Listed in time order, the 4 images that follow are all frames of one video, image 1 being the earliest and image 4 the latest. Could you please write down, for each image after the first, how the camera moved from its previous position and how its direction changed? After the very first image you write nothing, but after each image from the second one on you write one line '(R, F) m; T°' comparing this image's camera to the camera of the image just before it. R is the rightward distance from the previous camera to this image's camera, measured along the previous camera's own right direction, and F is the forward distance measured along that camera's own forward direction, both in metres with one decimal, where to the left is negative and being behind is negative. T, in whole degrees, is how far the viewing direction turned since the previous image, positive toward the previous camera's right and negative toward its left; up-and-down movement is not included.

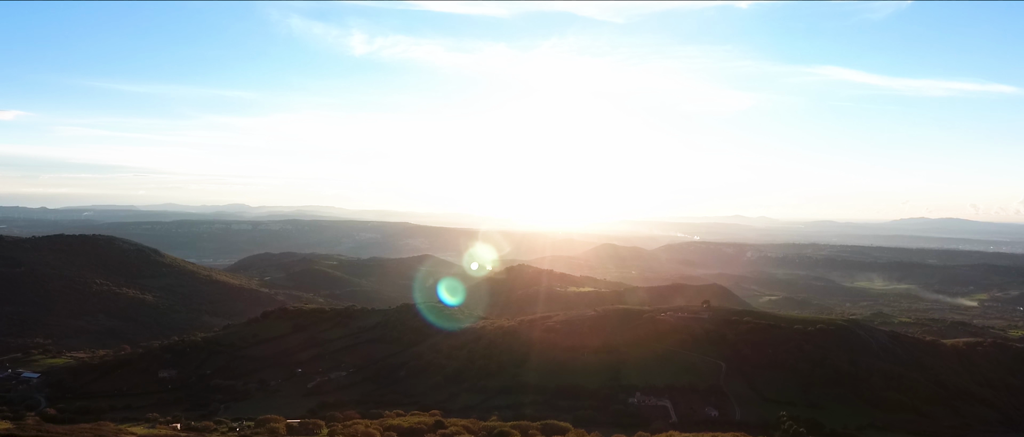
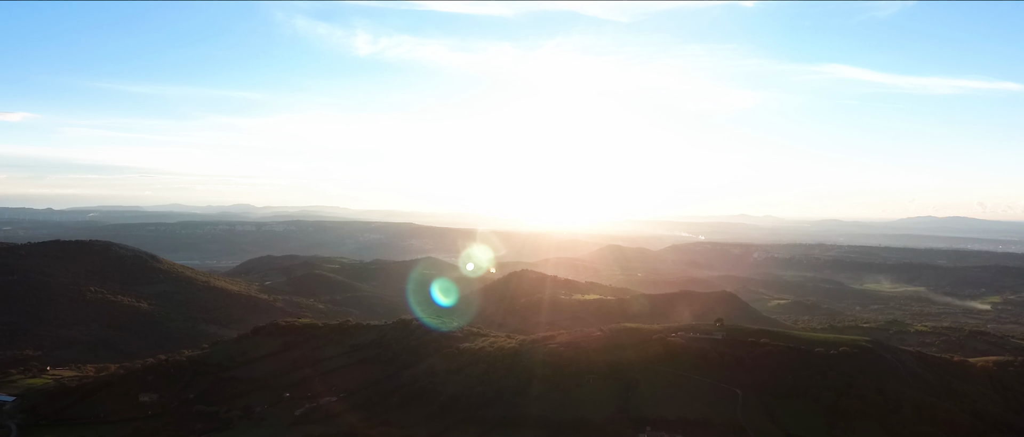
(+0.3, +2.4) m; 0°
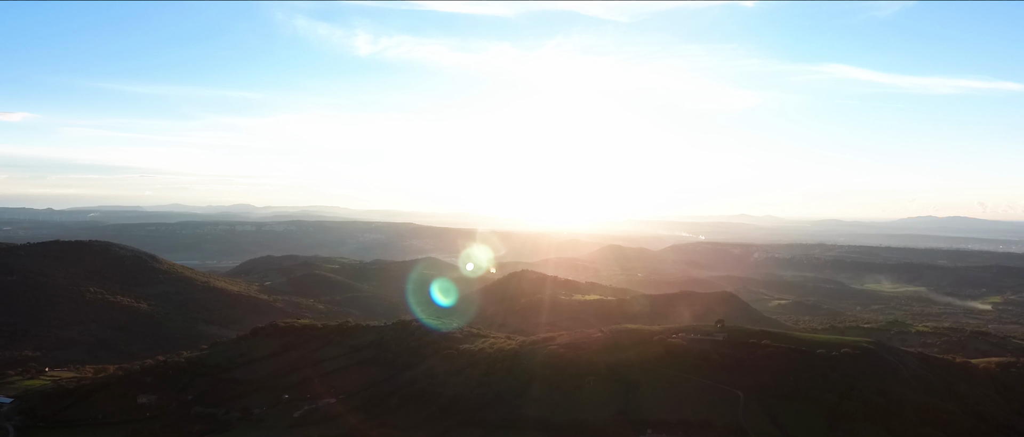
(0.0, +0.2) m; 0°
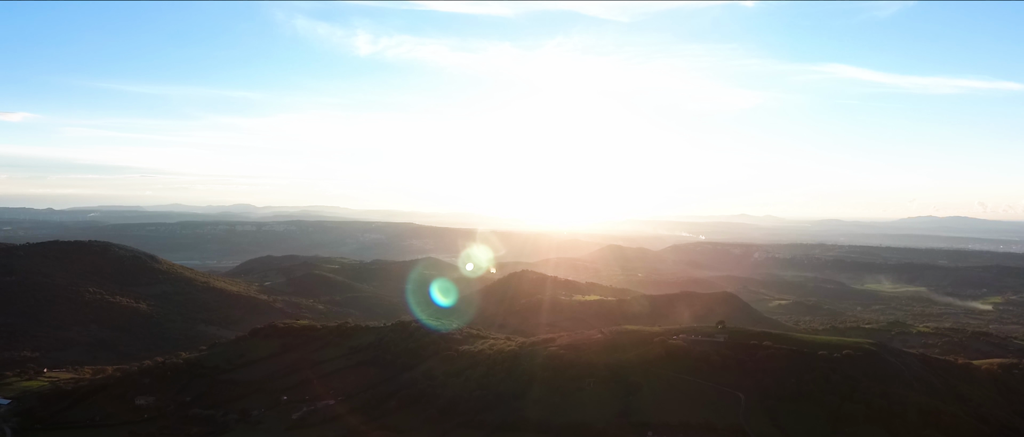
(0.0, +0.2) m; 0°
